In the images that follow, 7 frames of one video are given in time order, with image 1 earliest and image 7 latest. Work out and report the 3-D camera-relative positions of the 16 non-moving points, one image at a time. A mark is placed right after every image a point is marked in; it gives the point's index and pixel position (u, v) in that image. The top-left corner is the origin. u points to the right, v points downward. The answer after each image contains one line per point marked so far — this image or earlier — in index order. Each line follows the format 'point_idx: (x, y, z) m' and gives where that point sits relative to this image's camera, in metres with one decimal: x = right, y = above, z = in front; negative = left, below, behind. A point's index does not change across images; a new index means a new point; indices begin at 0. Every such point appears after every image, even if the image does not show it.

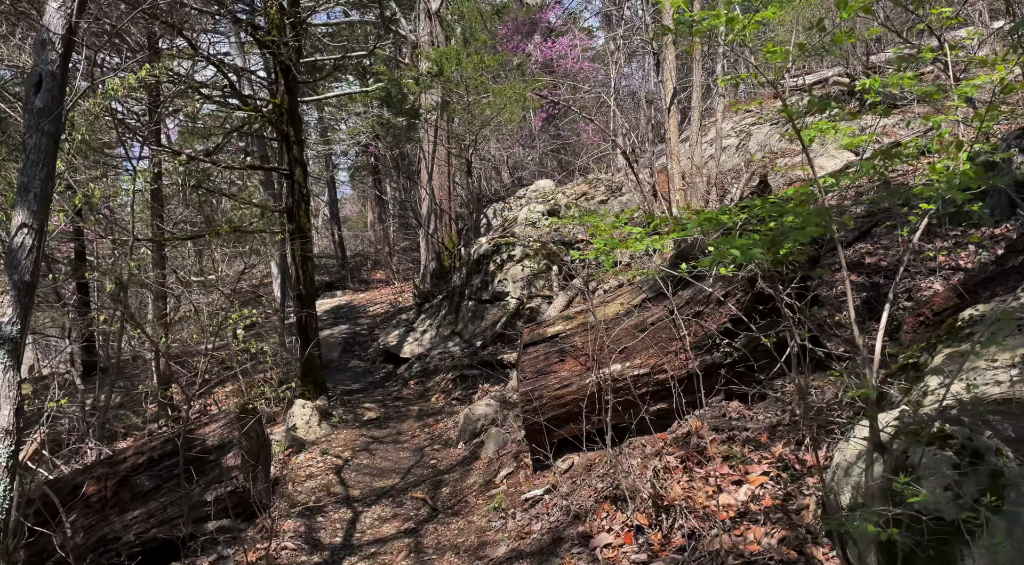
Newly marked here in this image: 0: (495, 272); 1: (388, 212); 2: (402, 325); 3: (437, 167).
0: (-0.2, +0.2, +10.7) m
1: (-3.4, +1.9, +19.9) m
2: (-1.8, -0.7, +11.9) m
3: (-1.5, +2.3, +14.3) m
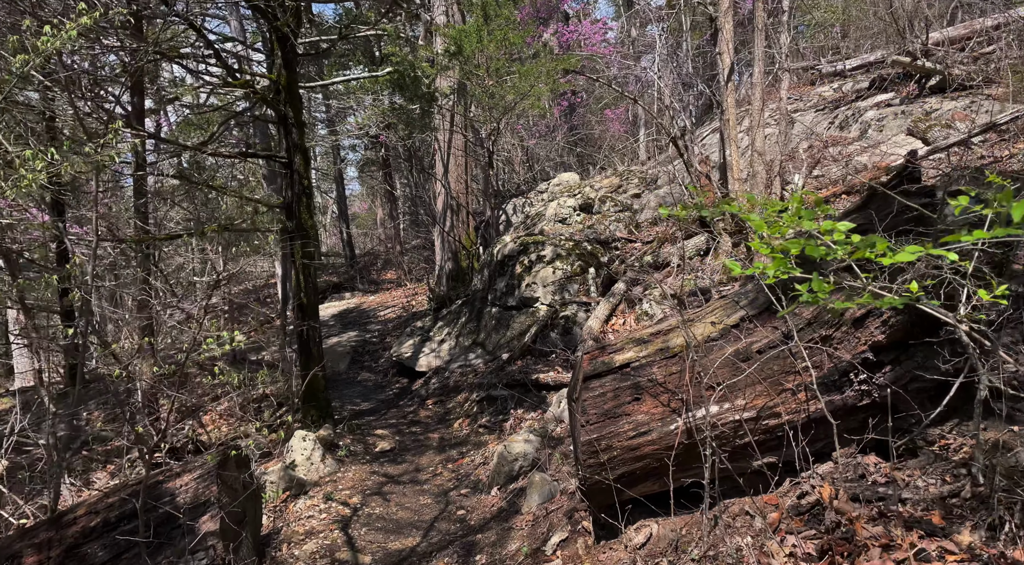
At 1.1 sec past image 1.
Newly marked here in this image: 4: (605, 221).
0: (+0.1, +0.1, +9.4) m
1: (-2.9, +1.9, +18.7) m
2: (-1.4, -0.7, +10.7) m
3: (-1.0, +2.2, +13.1) m
4: (+1.3, +0.9, +10.0) m
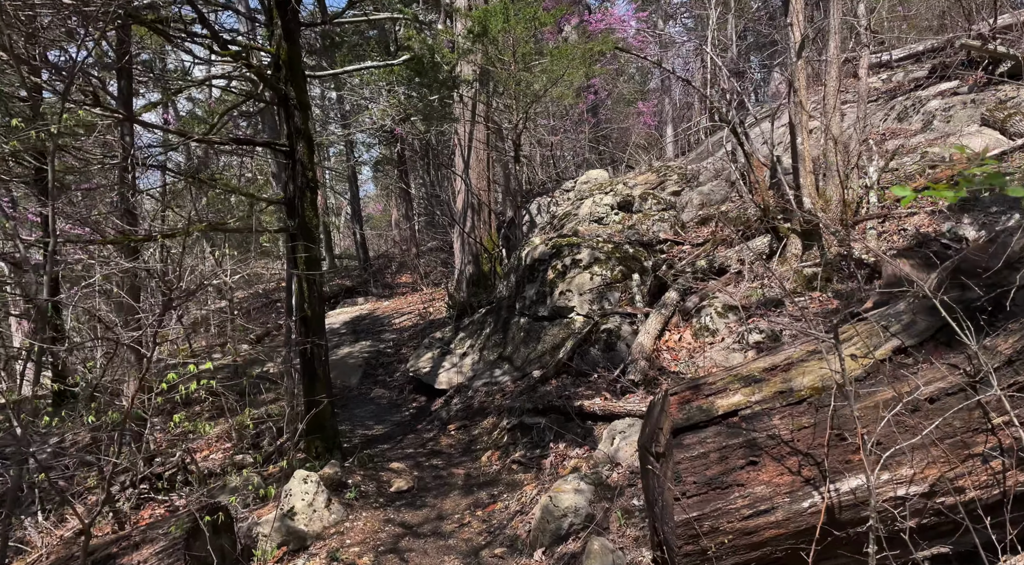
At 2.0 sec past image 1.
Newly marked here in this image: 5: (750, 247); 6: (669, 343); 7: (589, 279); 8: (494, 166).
0: (+0.5, 0.0, +8.4) m
1: (-2.4, +1.8, +17.7) m
2: (-1.0, -0.8, +9.7) m
3: (-0.6, +2.1, +12.0) m
4: (+1.6, +0.8, +8.9) m
5: (+2.4, +0.4, +7.4) m
6: (+1.4, -0.5, +6.4) m
7: (+0.8, 0.0, +8.1) m
8: (-0.3, +2.0, +12.6) m
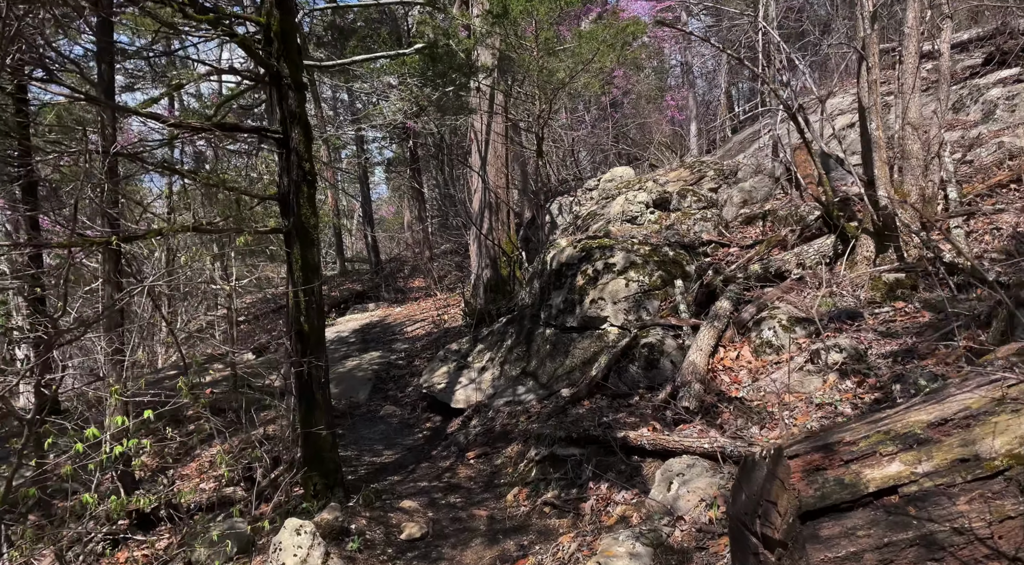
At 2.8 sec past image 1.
0: (+0.7, -0.1, +7.5) m
1: (-1.9, +1.7, +16.9) m
2: (-0.8, -0.9, +8.8) m
3: (-0.3, +2.0, +11.1) m
4: (+1.9, +0.7, +8.0) m
5: (+2.6, +0.3, +6.5) m
6: (+1.6, -0.6, +5.5) m
7: (+1.1, 0.0, +7.2) m
8: (0.0, +1.9, +11.7) m
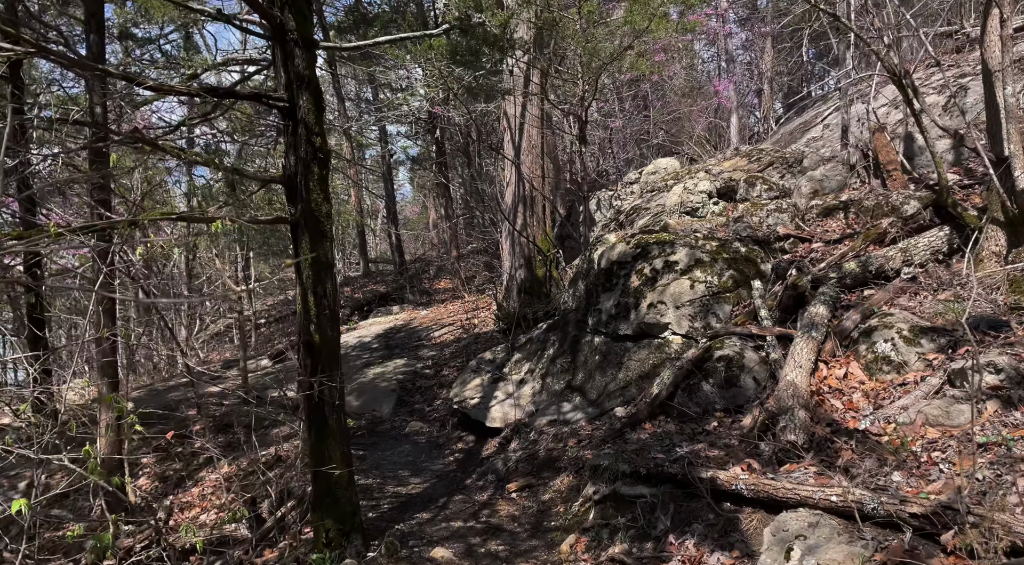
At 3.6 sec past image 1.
0: (+1.1, -0.1, +6.5) m
1: (-1.2, +1.7, +15.9) m
2: (-0.3, -0.9, +7.8) m
3: (+0.2, +2.0, +10.2) m
4: (+2.3, +0.7, +7.0) m
5: (+3.0, +0.3, +5.4) m
6: (+1.9, -0.6, +4.5) m
7: (+1.5, 0.0, +6.2) m
8: (+0.5, +1.9, +10.7) m
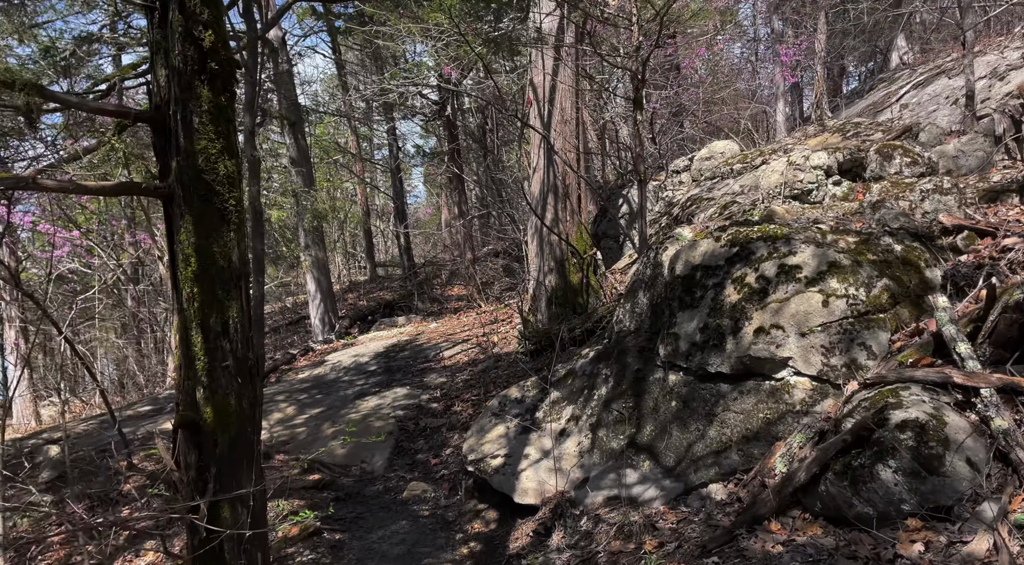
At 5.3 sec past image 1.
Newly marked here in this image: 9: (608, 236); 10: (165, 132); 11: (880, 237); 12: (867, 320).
0: (+1.4, -0.1, +4.4) m
1: (-0.8, +1.5, +13.9) m
2: (0.0, -1.0, +5.8) m
3: (+0.5, +1.9, +8.1) m
4: (+2.6, +0.6, +4.9) m
5: (+3.2, +0.2, +3.3) m
6: (+2.1, -0.7, +2.4) m
7: (+1.7, -0.1, +4.1) m
8: (+0.9, +1.8, +8.6) m
9: (+1.3, +0.6, +9.7) m
10: (-1.1, +0.5, +2.4) m
11: (+2.2, +0.3, +4.3) m
12: (+1.9, -0.2, +4.0) m
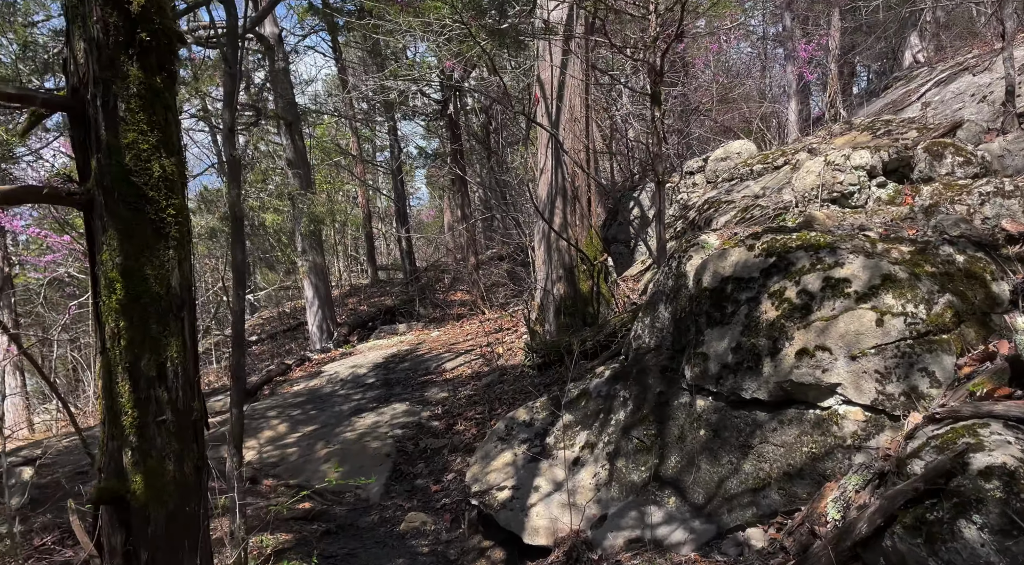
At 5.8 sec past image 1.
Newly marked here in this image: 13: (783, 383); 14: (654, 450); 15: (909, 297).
0: (+1.4, -0.2, +3.9) m
1: (-0.7, +1.4, +13.4) m
2: (0.0, -1.1, +5.3) m
3: (+0.6, +1.8, +7.6) m
4: (+2.6, +0.5, +4.4) m
5: (+3.3, +0.1, +2.8) m
6: (+2.2, -0.8, +1.9) m
7: (+1.8, -0.2, +3.6) m
8: (+0.9, +1.7, +8.1) m
9: (+1.3, +0.5, +9.2) m
10: (-1.1, +0.4, +1.9) m
11: (+2.2, +0.2, +3.8) m
12: (+2.0, -0.3, +3.5) m
13: (+1.4, -0.5, +3.7) m
14: (+0.8, -1.0, +4.3) m
15: (+1.9, -0.1, +3.6) m
